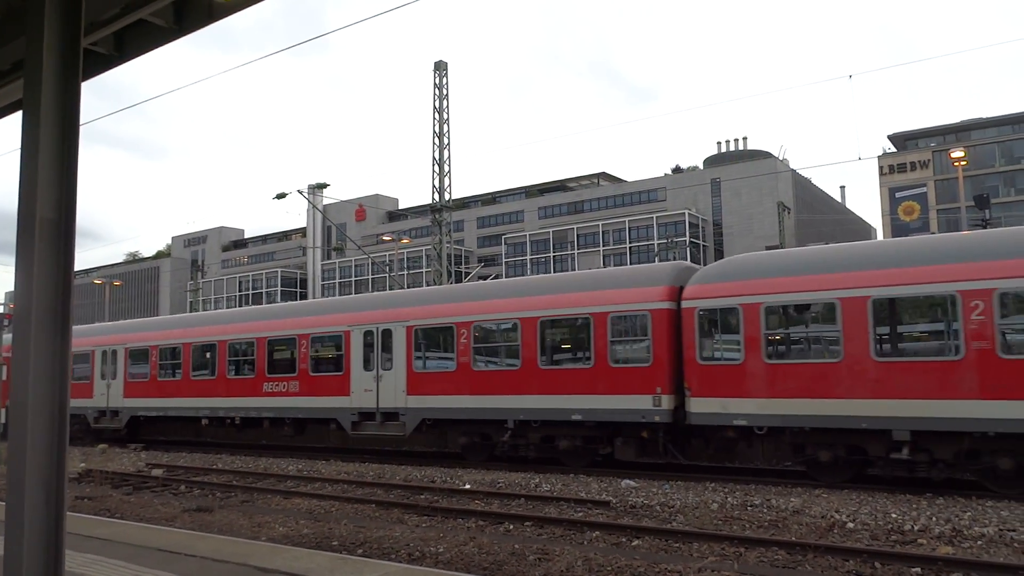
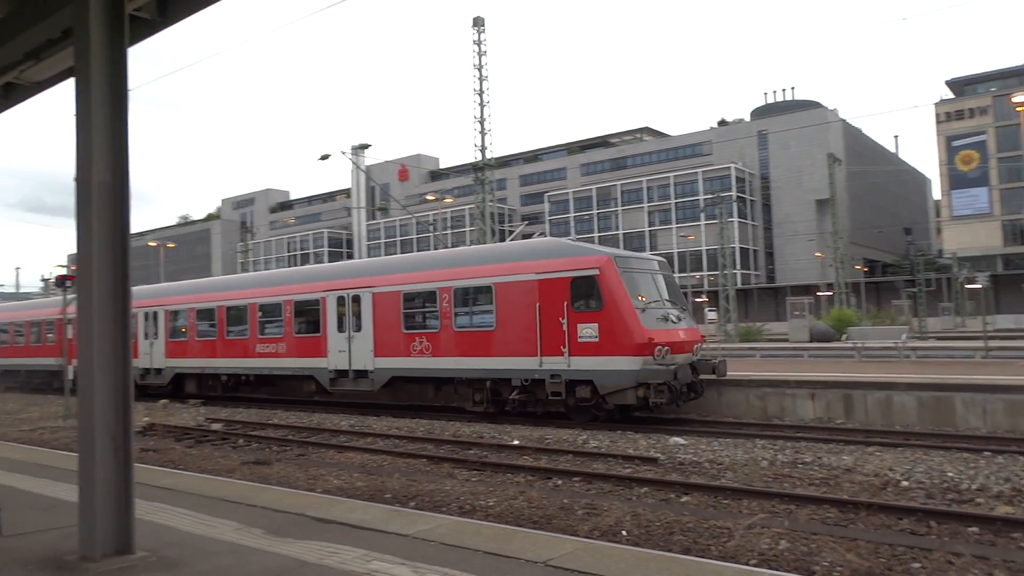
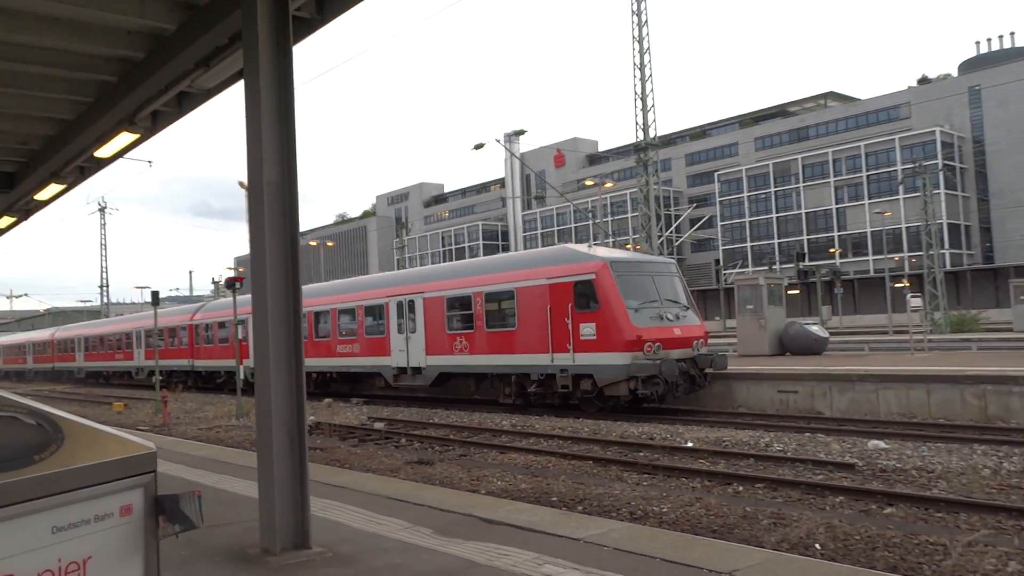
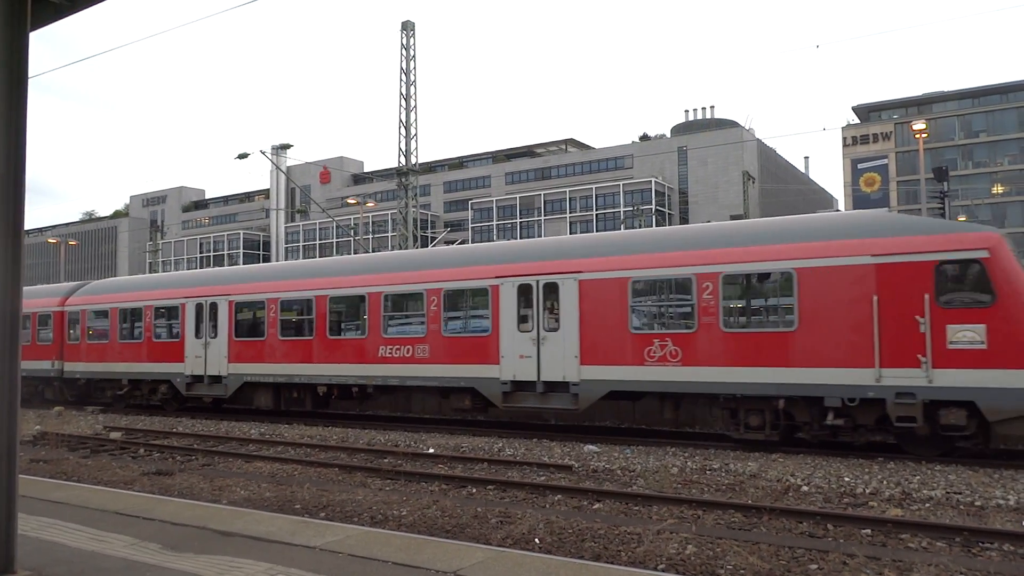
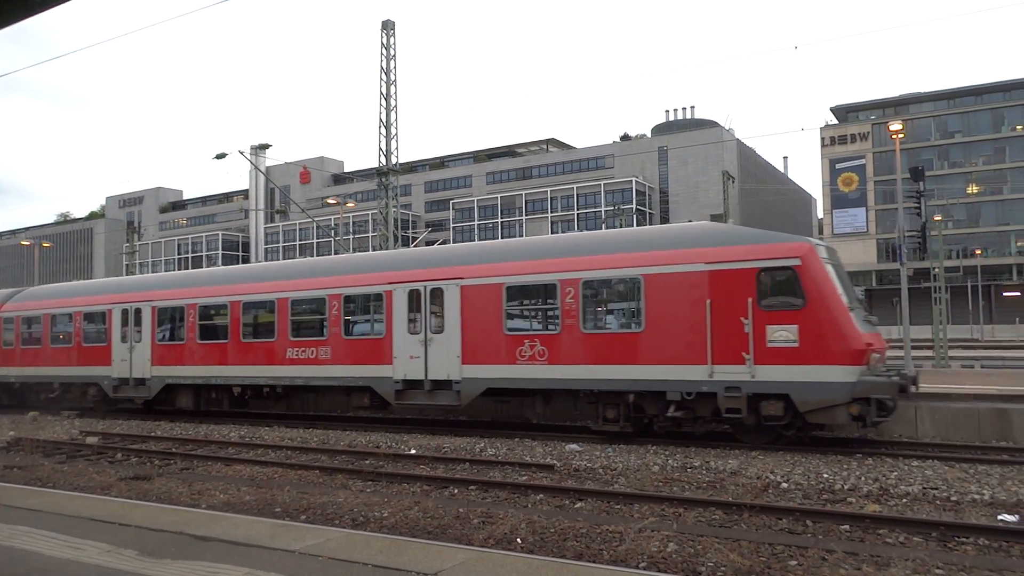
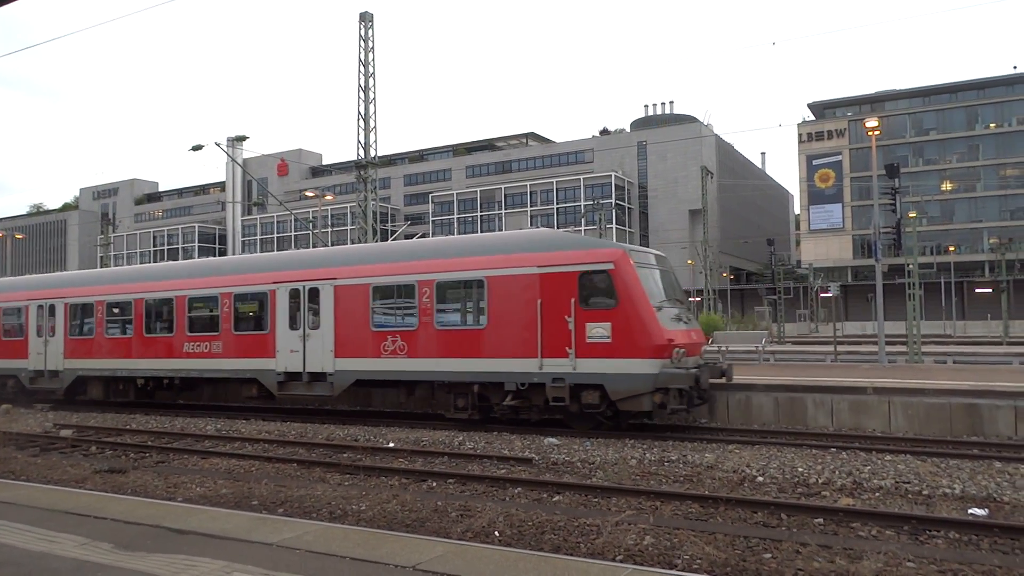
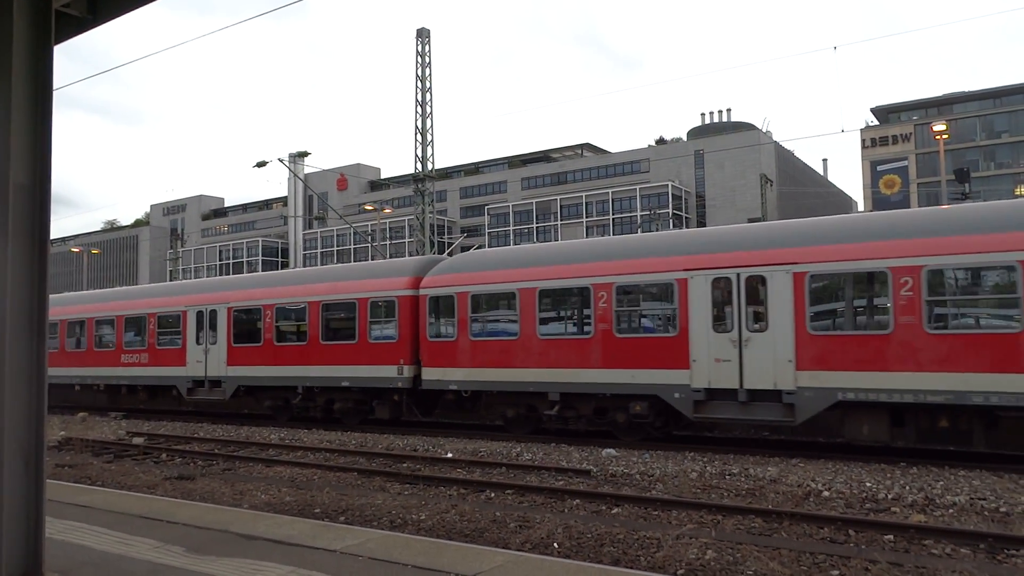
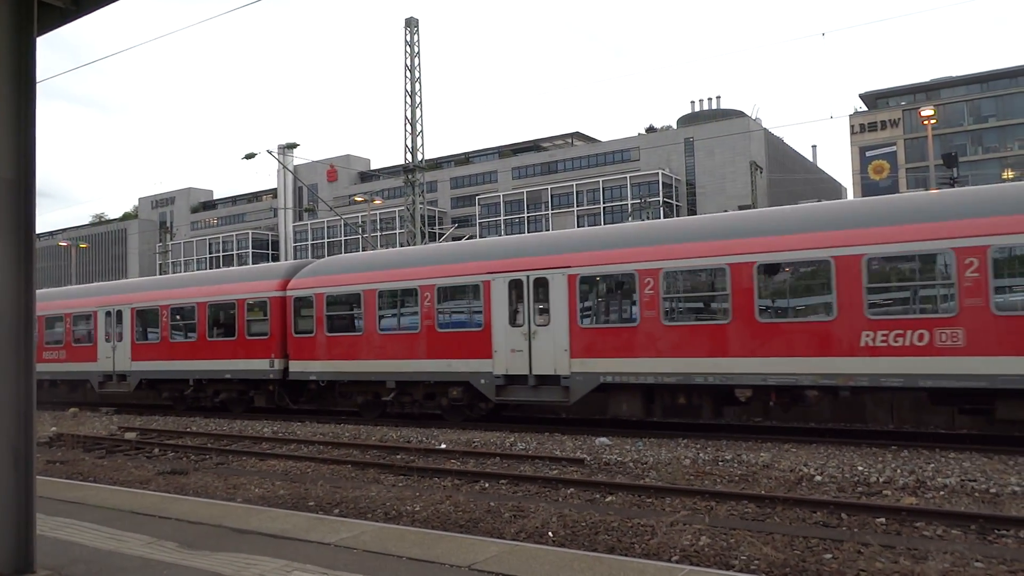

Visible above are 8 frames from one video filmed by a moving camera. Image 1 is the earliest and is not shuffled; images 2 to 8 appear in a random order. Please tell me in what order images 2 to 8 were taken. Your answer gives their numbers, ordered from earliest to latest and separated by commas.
7, 8, 4, 5, 6, 2, 3
